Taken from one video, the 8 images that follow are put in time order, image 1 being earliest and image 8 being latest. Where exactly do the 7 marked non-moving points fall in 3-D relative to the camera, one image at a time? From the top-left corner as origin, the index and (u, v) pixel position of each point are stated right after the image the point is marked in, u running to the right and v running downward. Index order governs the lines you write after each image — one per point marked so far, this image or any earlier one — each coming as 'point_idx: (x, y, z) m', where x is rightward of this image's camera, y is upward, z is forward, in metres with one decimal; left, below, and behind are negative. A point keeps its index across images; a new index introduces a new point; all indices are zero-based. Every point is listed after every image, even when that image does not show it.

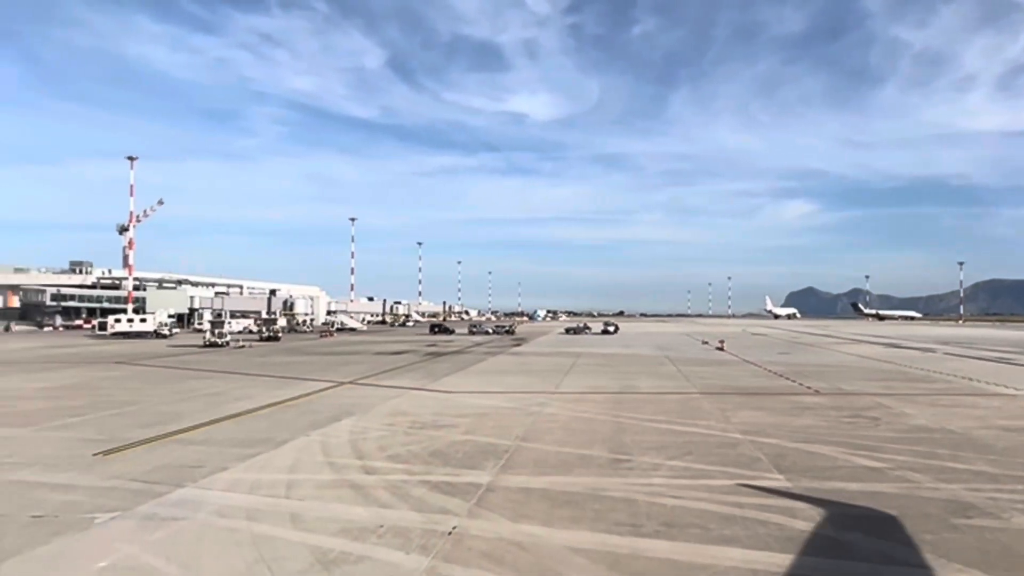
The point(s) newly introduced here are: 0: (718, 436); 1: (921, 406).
0: (+3.5, -2.5, +15.0) m
1: (+9.0, -2.6, +19.4) m
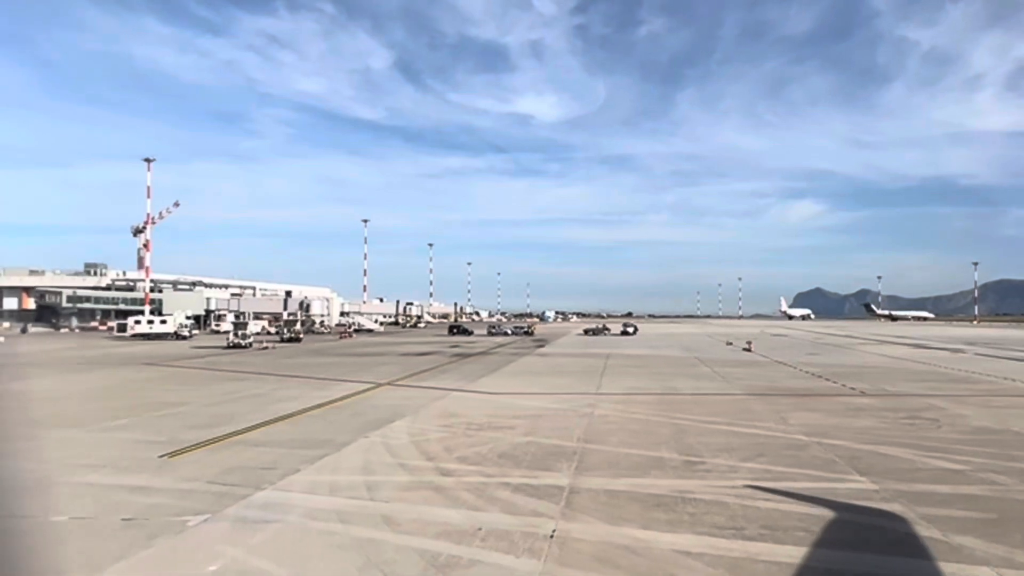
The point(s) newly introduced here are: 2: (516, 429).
0: (+4.5, -2.5, +14.8) m
1: (+10.1, -2.6, +19.3) m
2: (+0.1, -2.6, +16.0) m
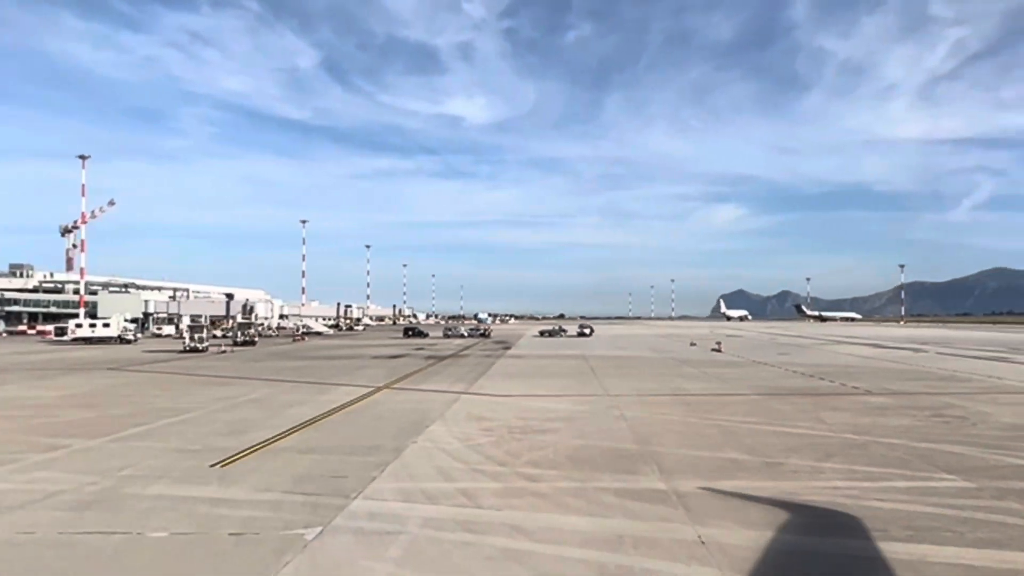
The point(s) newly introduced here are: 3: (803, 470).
0: (+5.4, -2.5, +14.9) m
1: (+10.6, -2.6, +19.7) m
2: (+0.9, -2.6, +15.7) m
3: (+3.9, -2.5, +12.0) m
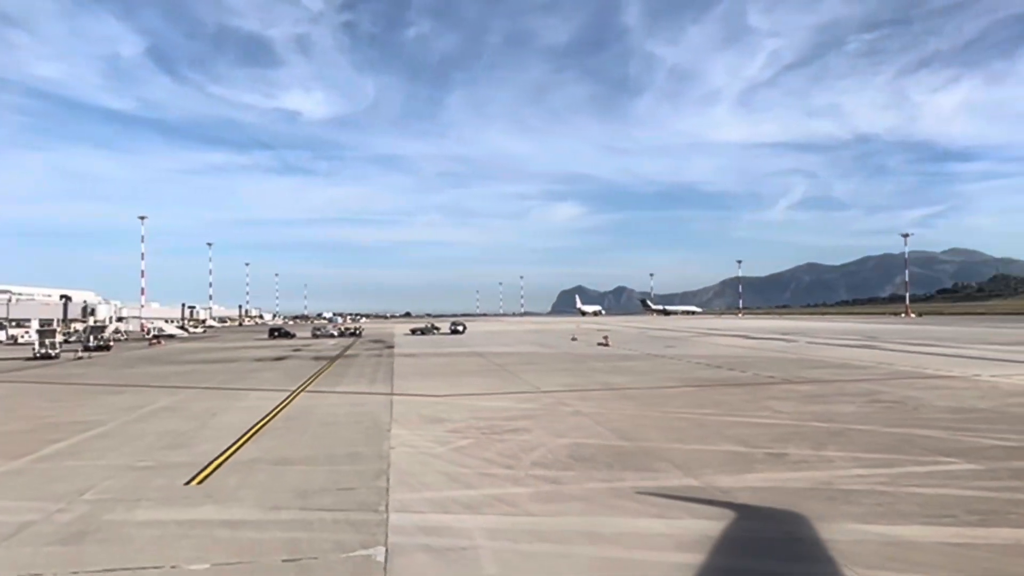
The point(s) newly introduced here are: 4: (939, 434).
0: (+5.0, -2.3, +15.2) m
1: (+9.3, -2.4, +20.8) m
2: (+0.5, -2.5, +15.3) m
3: (+4.1, -2.3, +12.1) m
4: (+6.7, -2.3, +13.9) m
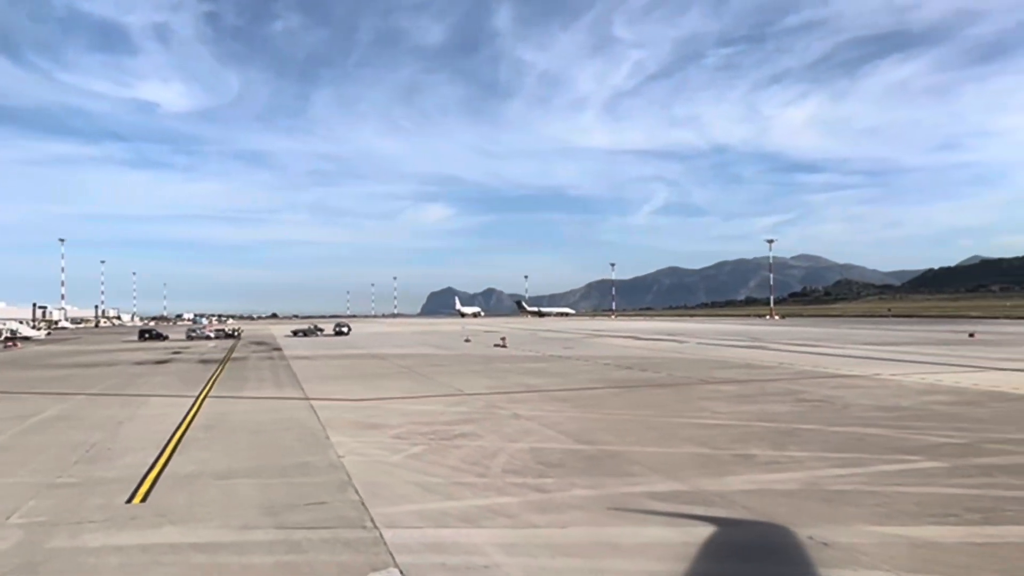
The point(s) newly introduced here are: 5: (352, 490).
0: (+4.2, -2.4, +15.3) m
1: (+7.6, -2.4, +21.5) m
2: (-0.4, -2.4, +14.7) m
3: (+3.6, -2.3, +12.1) m
4: (+6.0, -2.3, +14.3) m
5: (-1.9, -2.4, +10.7) m
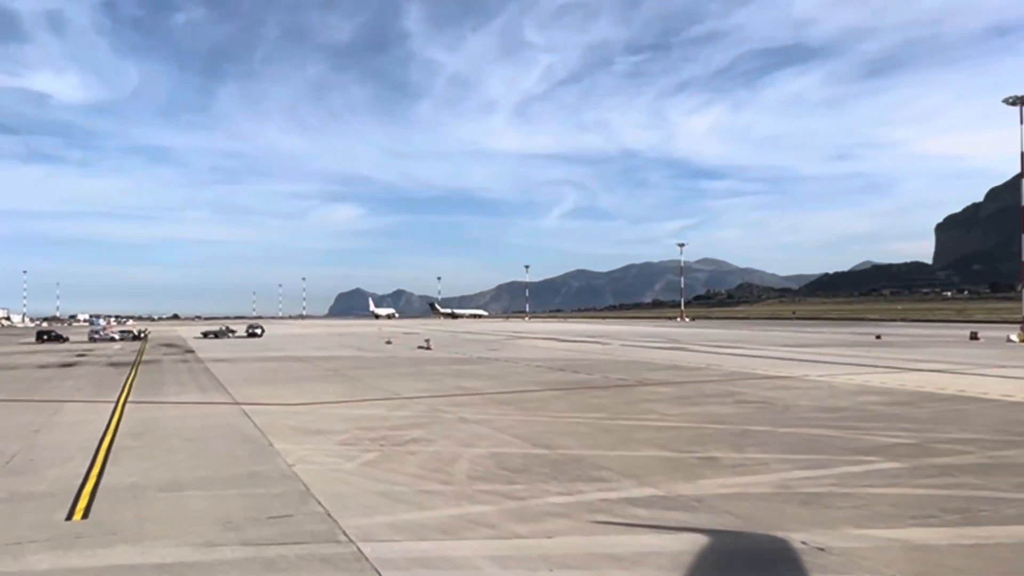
0: (+3.3, -2.4, +15.3) m
1: (+6.1, -2.5, +21.8) m
2: (-1.1, -2.5, +14.3) m
3: (+3.1, -2.4, +12.1) m
4: (+5.2, -2.4, +14.5) m
5: (-2.3, -2.4, +10.2) m
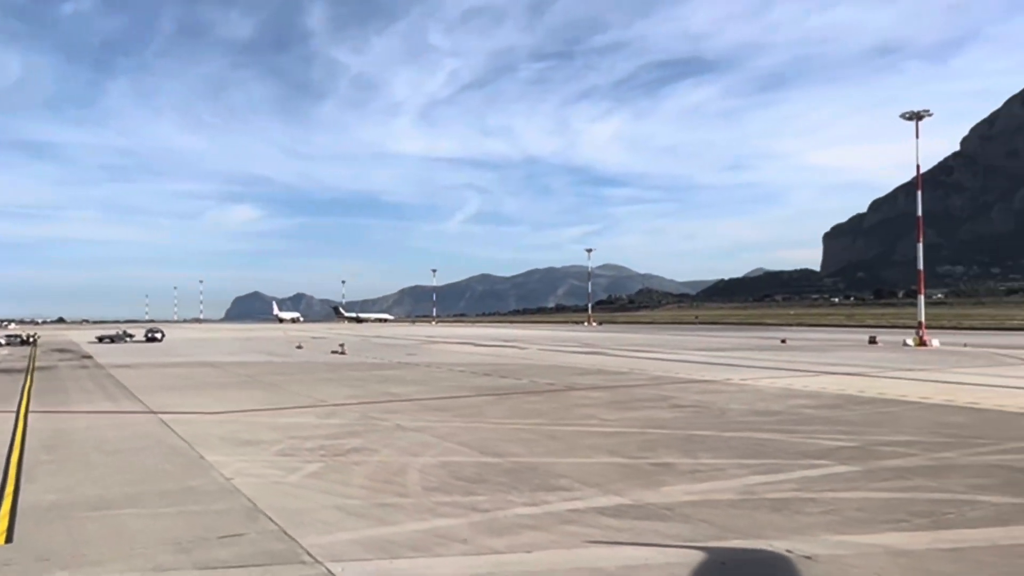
0: (+2.4, -2.5, +15.2) m
1: (+4.4, -2.6, +22.0) m
2: (-1.9, -2.5, +13.7) m
3: (+2.5, -2.4, +12.0) m
4: (+4.3, -2.4, +14.6) m
5: (-2.6, -2.4, +9.5) m
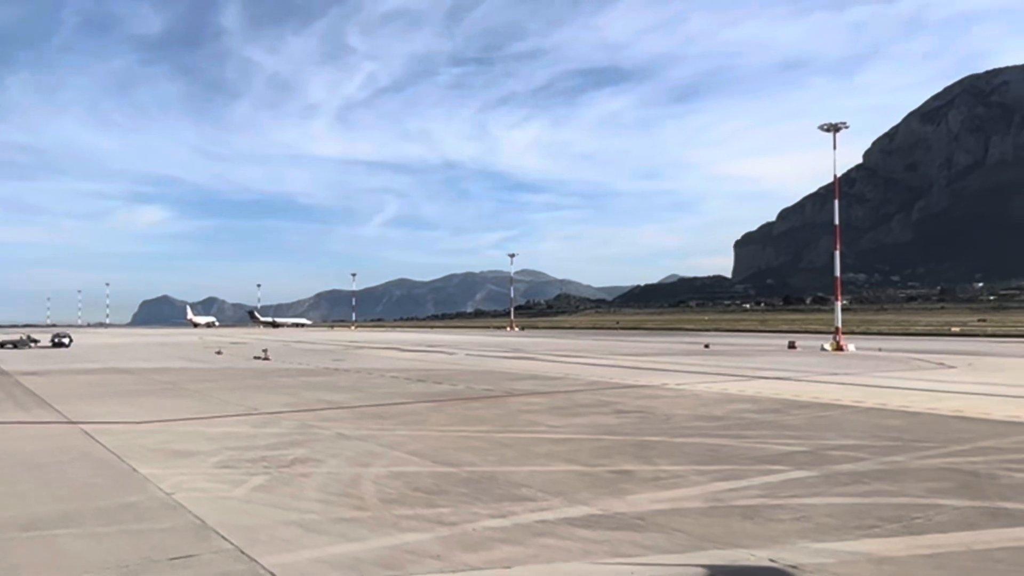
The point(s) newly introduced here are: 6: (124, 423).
0: (+1.5, -2.6, +15.0) m
1: (+3.0, -2.7, +22.0) m
2: (-2.6, -2.5, +13.1) m
3: (+2.0, -2.5, +11.9) m
4: (+3.5, -2.5, +14.6) m
5: (-3.0, -2.5, +8.9) m
6: (-7.8, -2.7, +17.9) m
